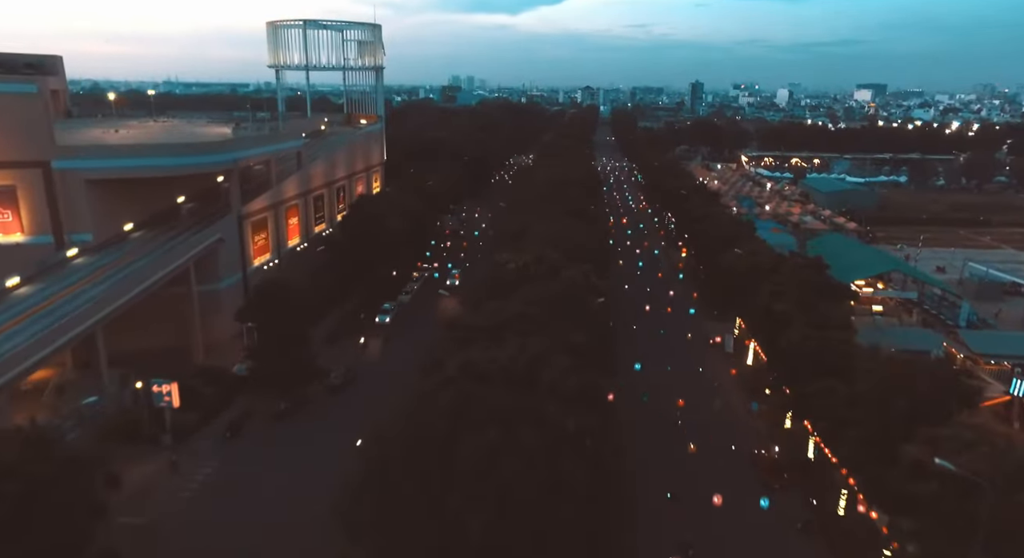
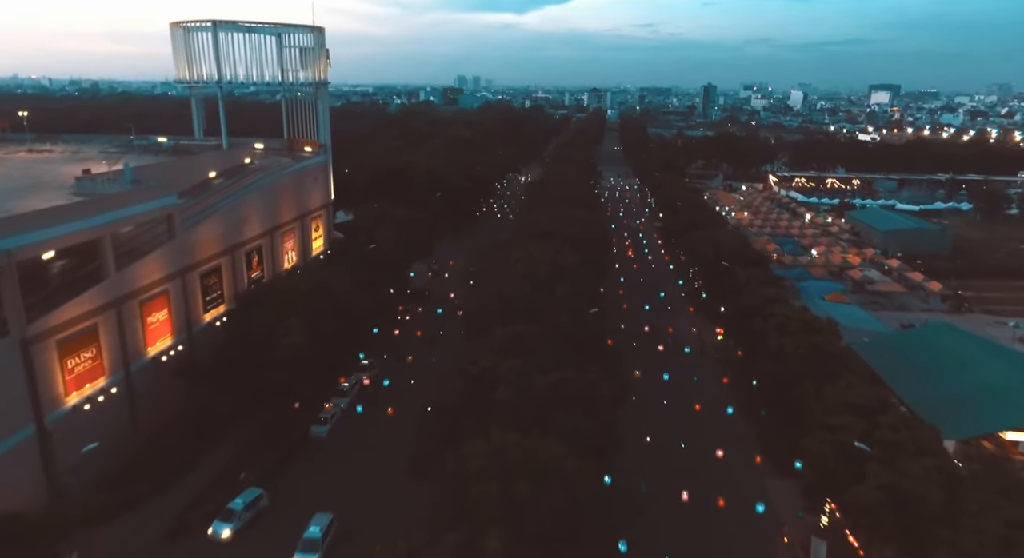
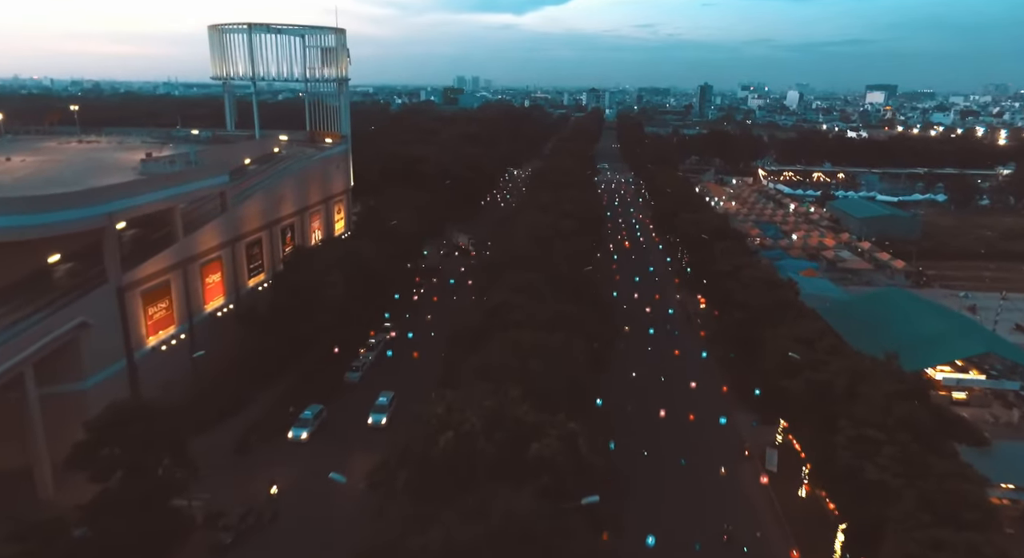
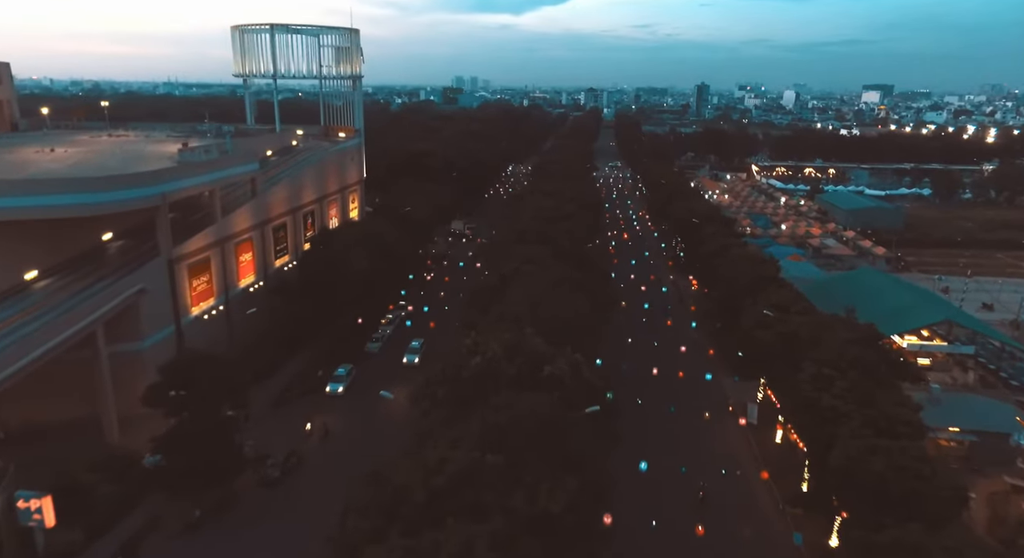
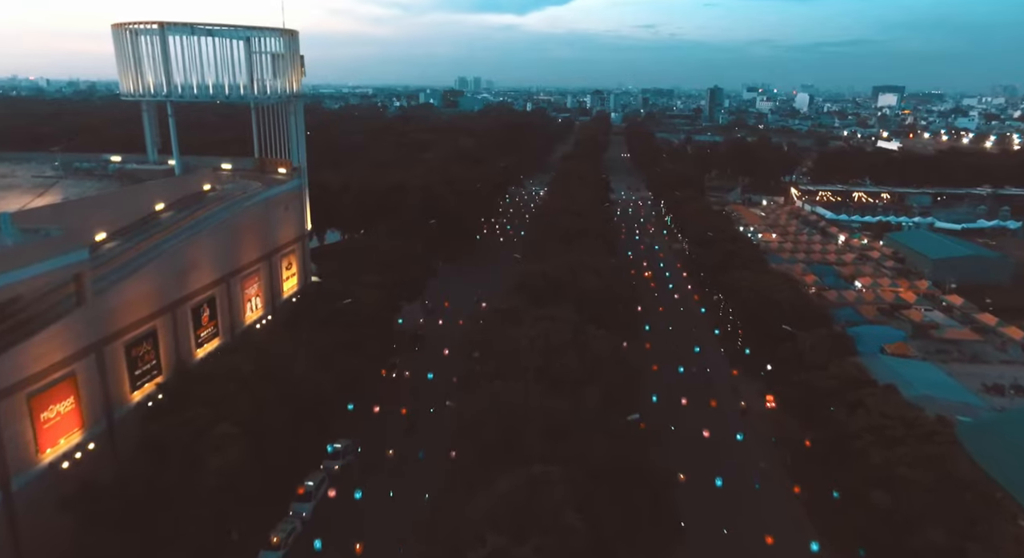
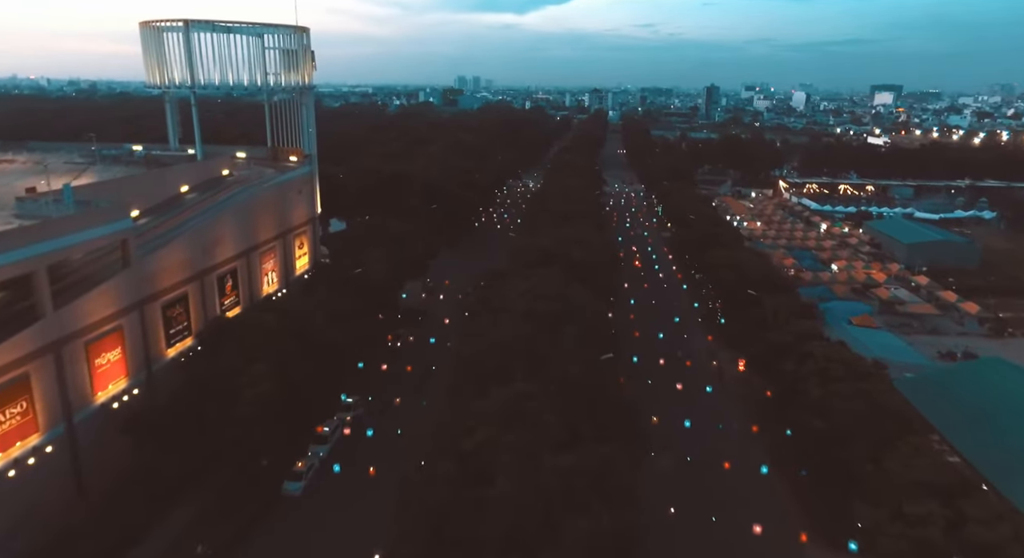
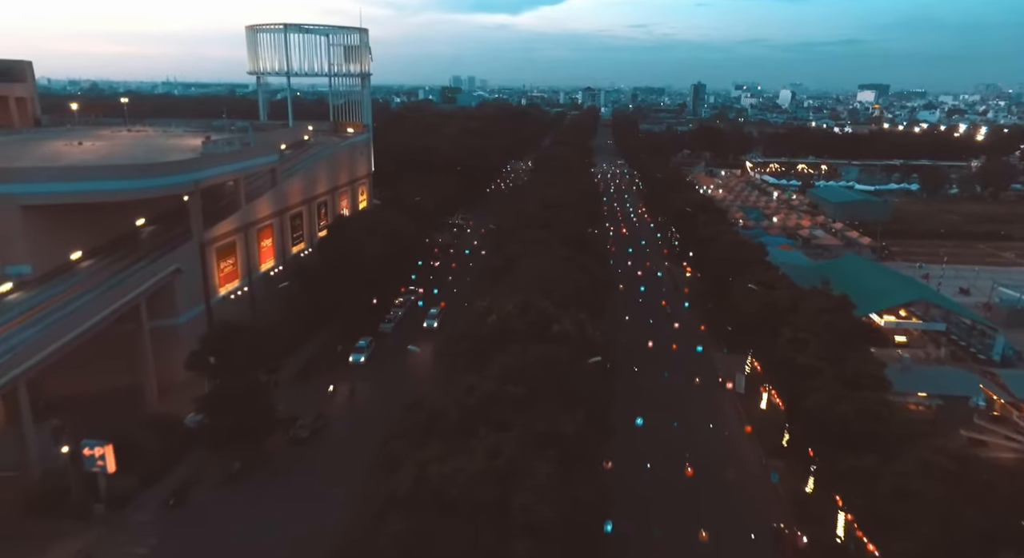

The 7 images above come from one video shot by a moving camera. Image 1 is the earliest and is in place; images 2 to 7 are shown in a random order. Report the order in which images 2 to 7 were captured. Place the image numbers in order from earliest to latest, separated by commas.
7, 4, 3, 2, 6, 5
